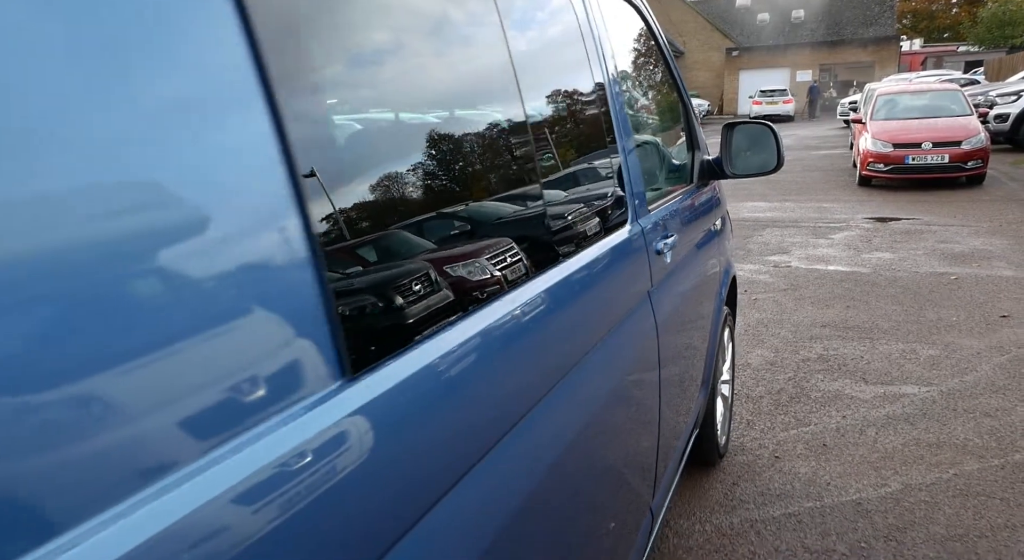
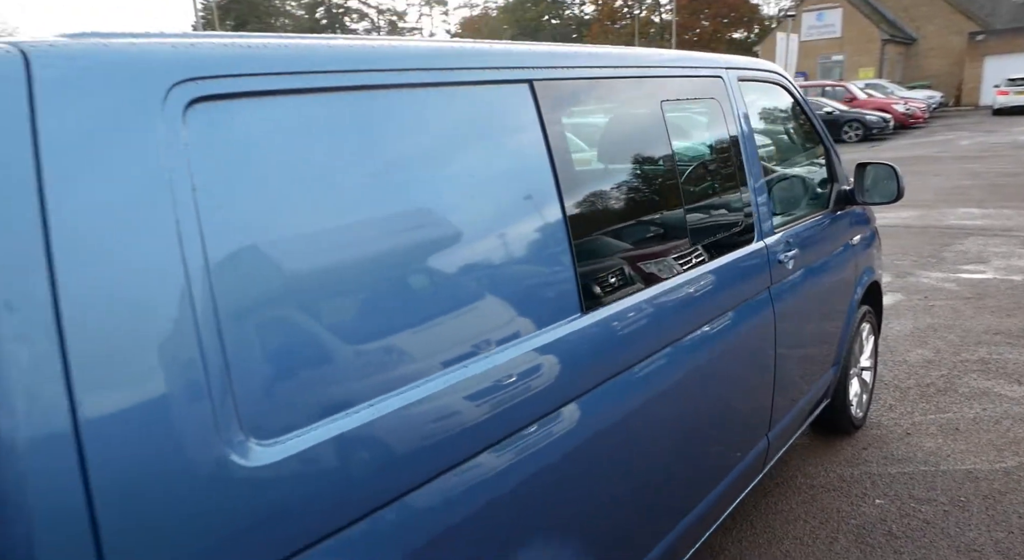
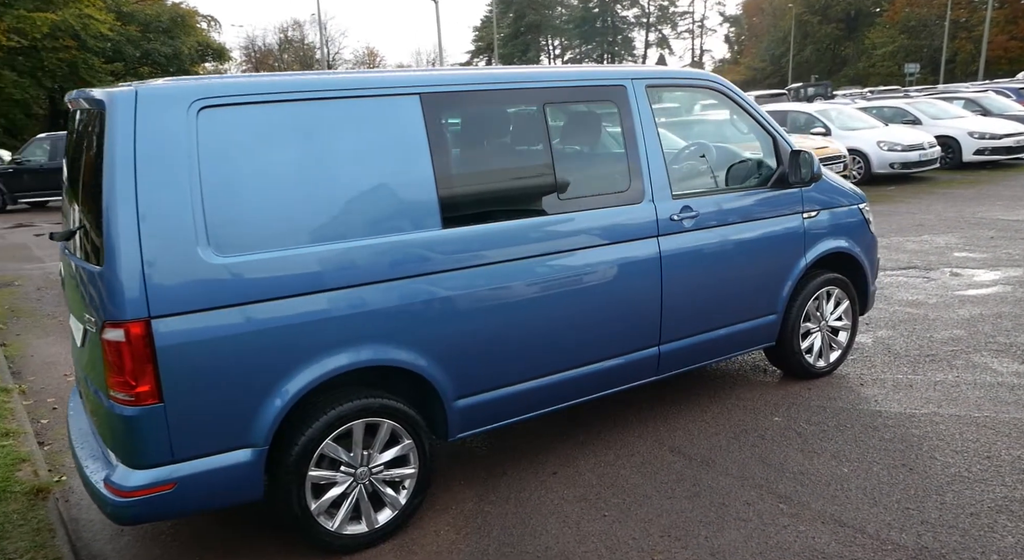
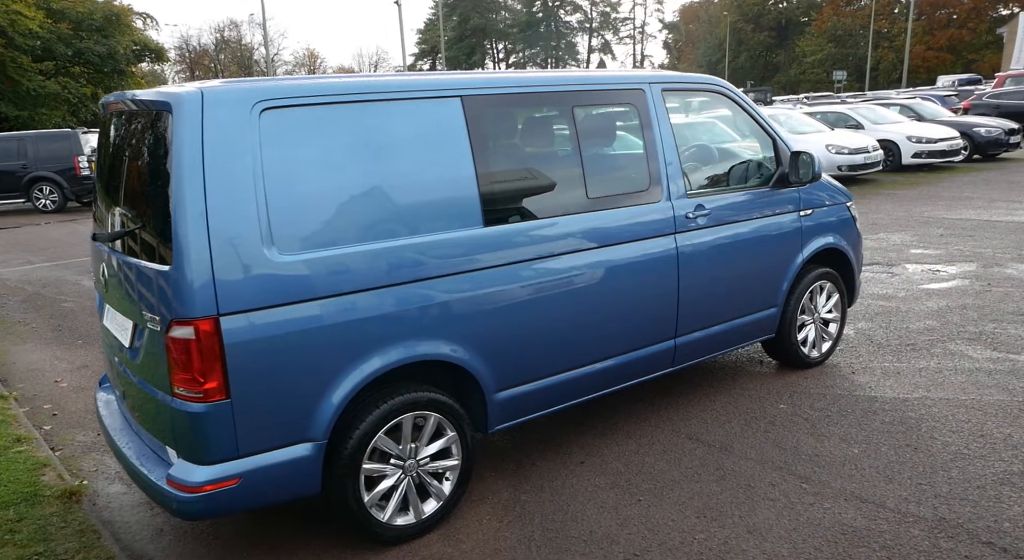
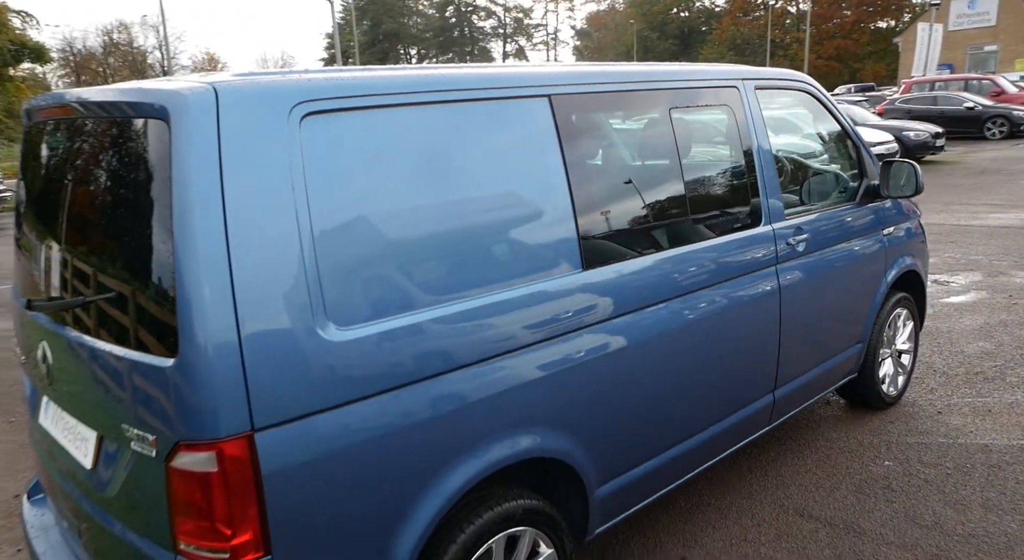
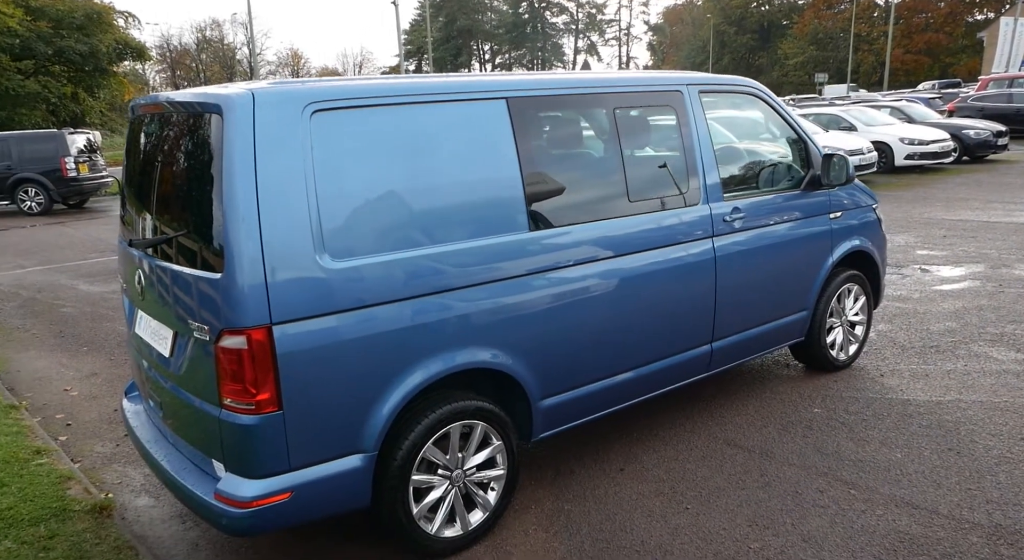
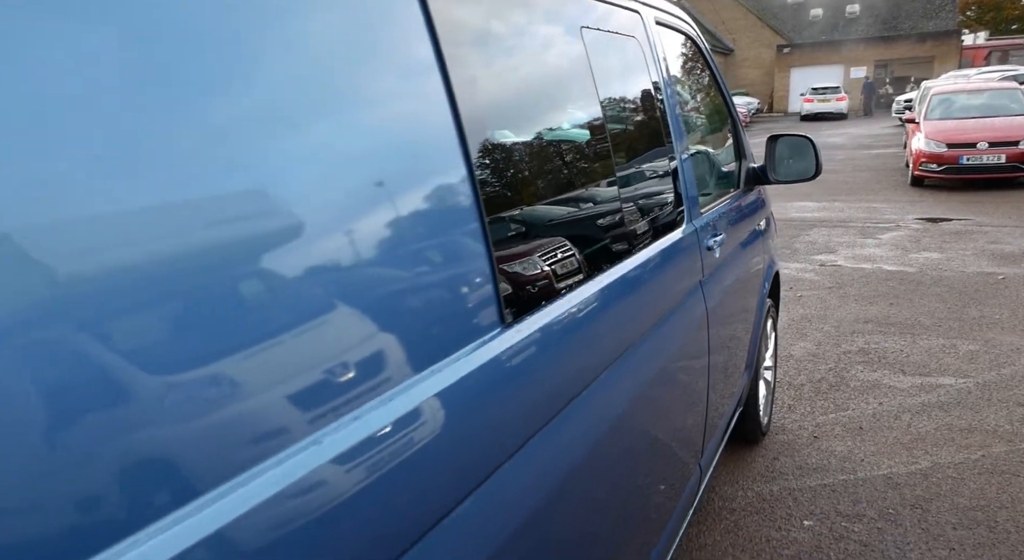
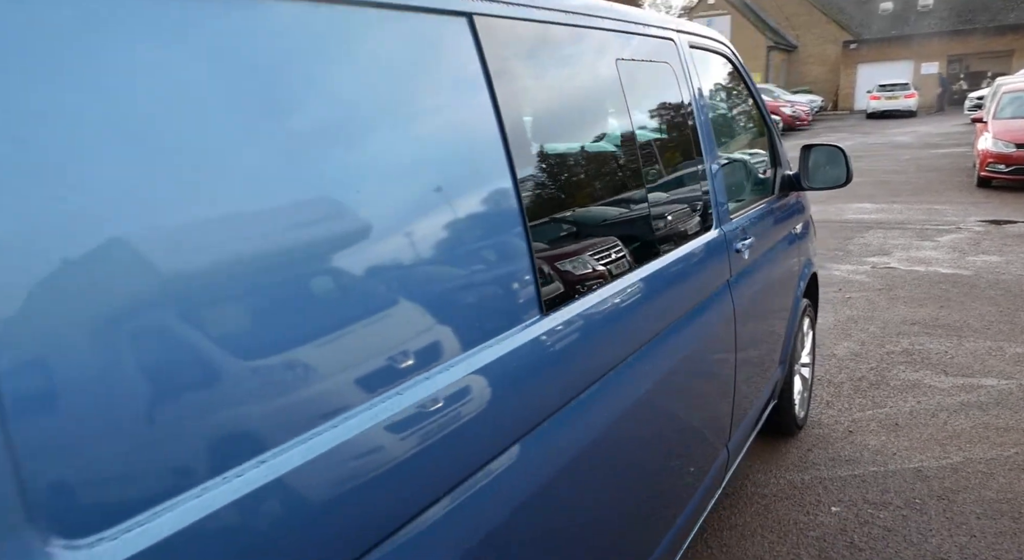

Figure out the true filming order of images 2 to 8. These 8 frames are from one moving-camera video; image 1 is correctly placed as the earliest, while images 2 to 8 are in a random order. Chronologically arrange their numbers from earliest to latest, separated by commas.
7, 8, 2, 5, 6, 4, 3
